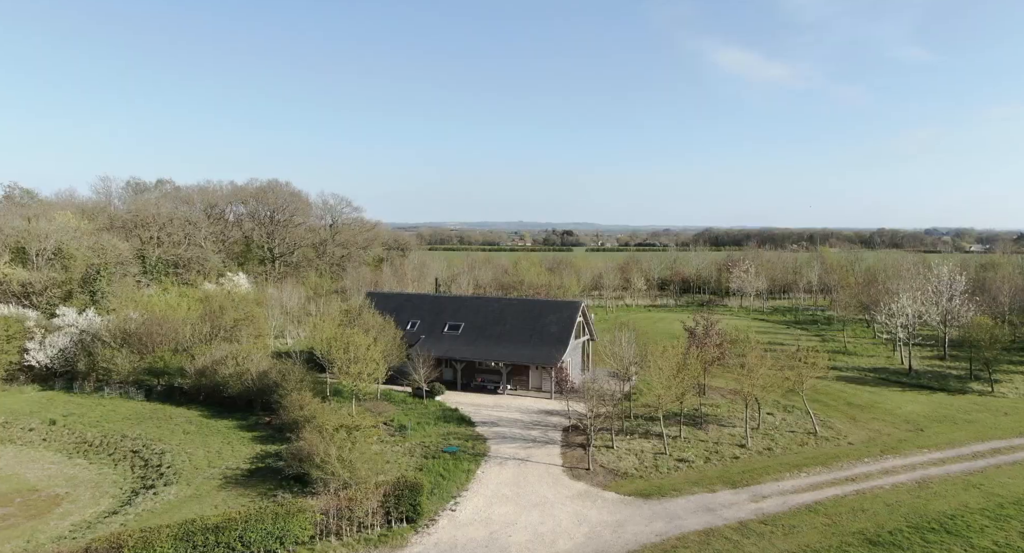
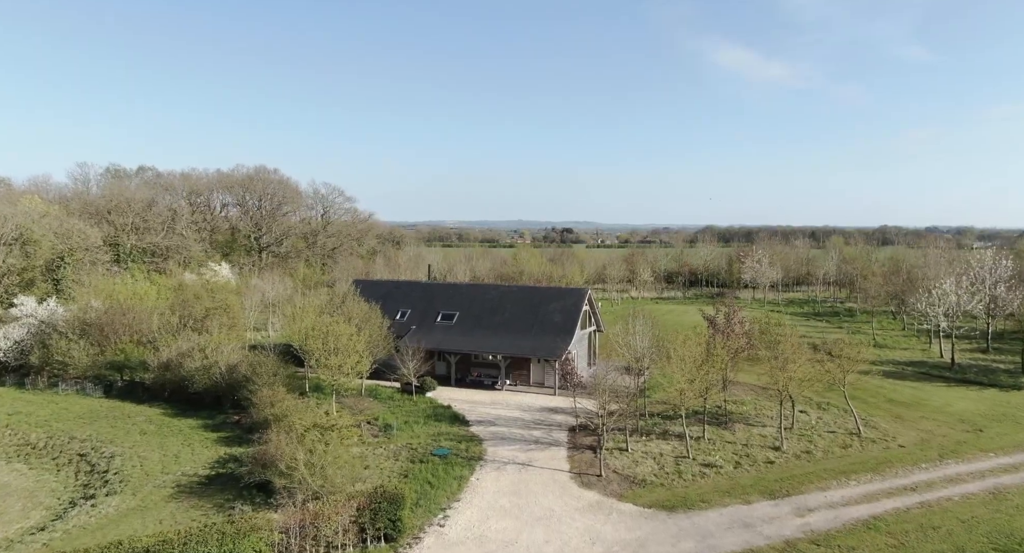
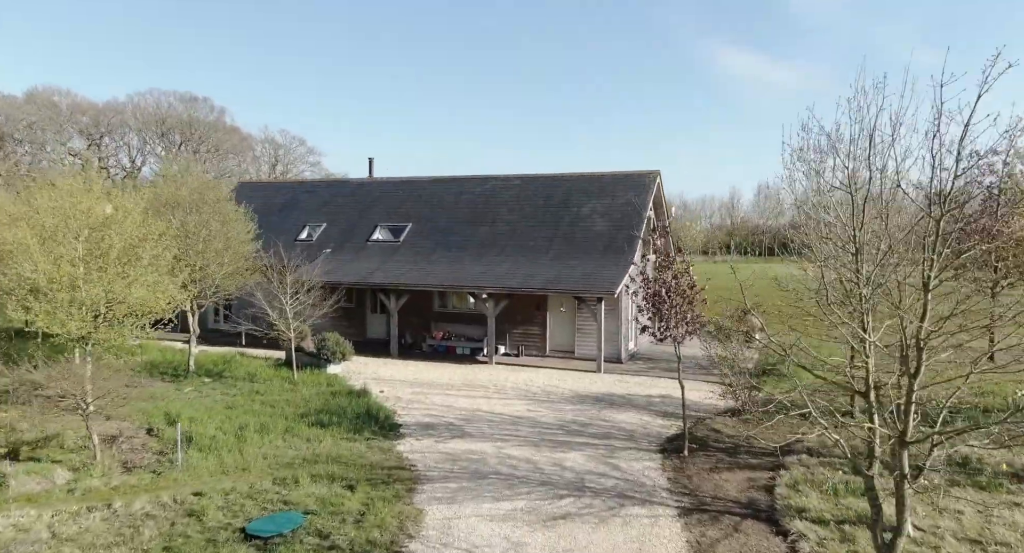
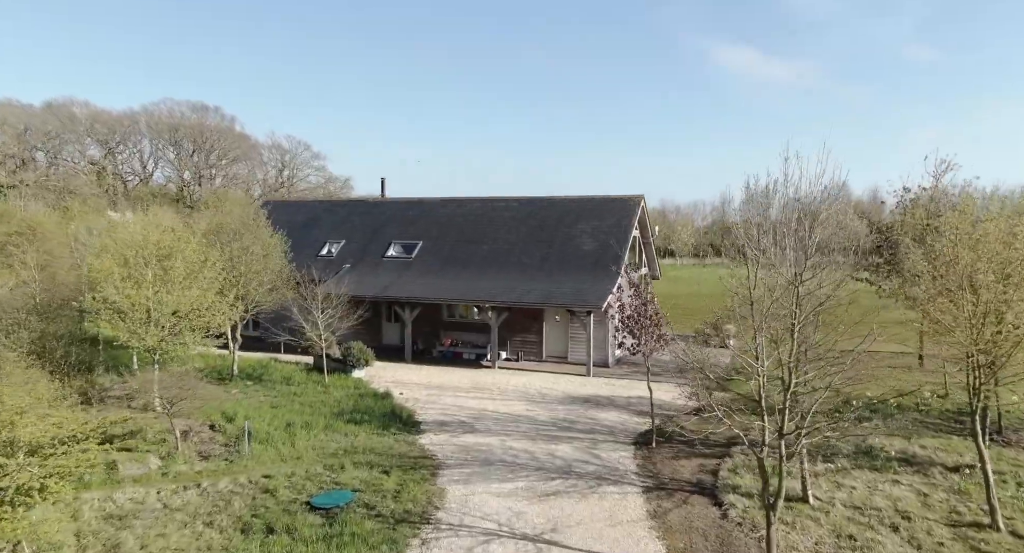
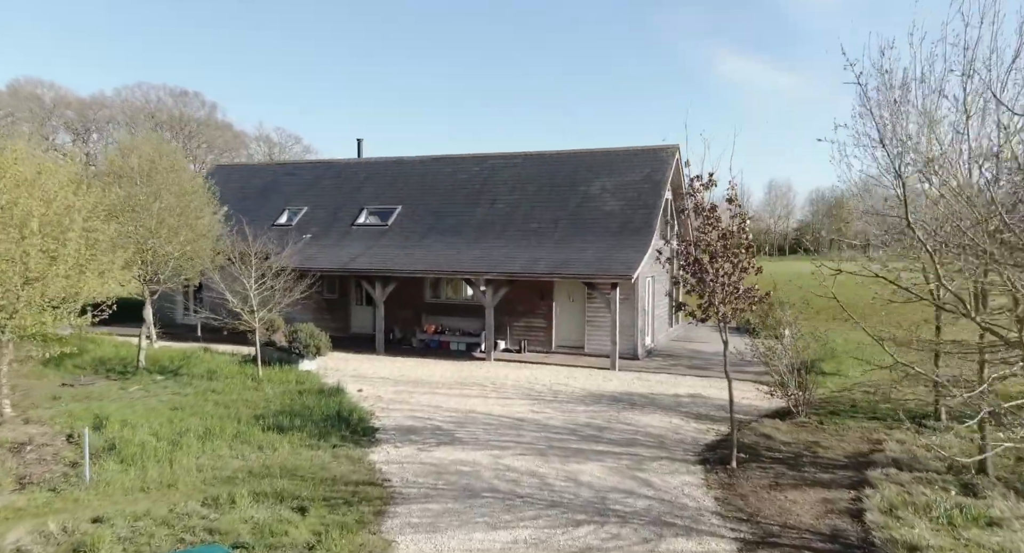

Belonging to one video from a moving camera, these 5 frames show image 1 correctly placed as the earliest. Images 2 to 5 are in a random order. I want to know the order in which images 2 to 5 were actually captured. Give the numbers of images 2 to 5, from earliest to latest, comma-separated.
2, 4, 3, 5
